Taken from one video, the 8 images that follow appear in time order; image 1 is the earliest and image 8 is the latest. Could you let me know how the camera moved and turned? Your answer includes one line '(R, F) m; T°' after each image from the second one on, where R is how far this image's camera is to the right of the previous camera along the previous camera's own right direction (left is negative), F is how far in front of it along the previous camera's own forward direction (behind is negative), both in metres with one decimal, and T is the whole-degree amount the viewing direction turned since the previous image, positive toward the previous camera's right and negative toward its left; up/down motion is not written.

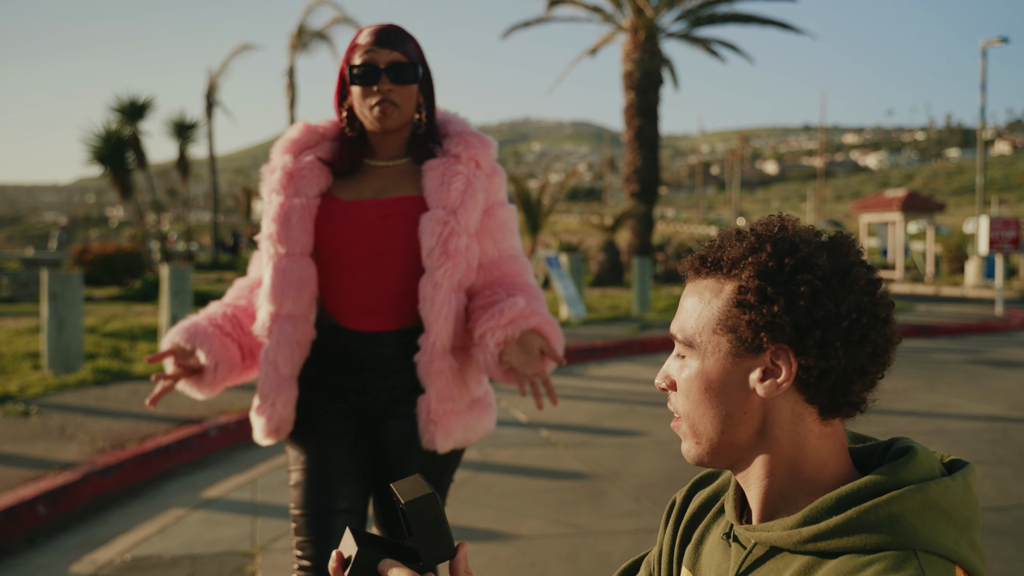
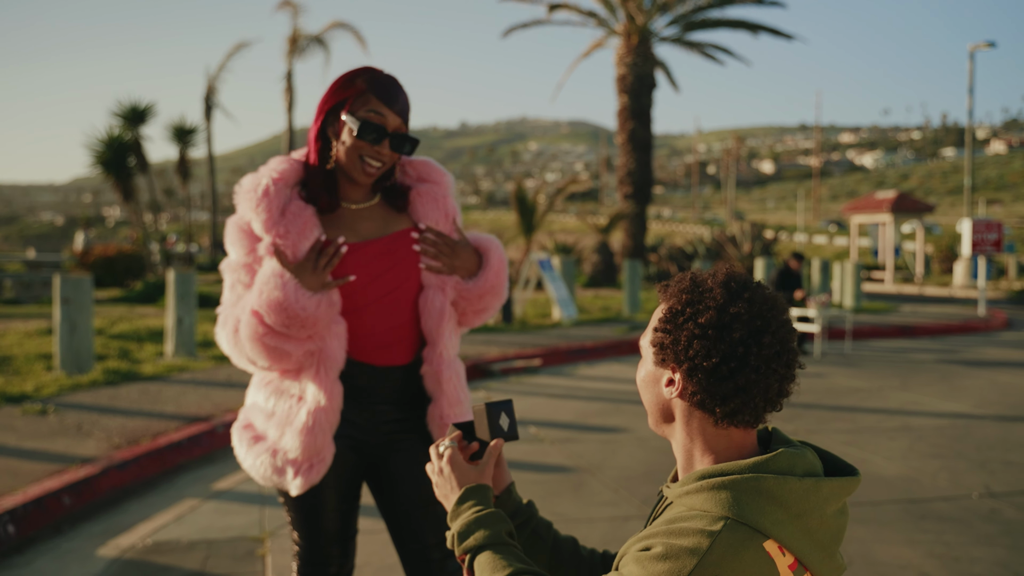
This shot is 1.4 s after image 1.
(+0.1, -0.4) m; 0°
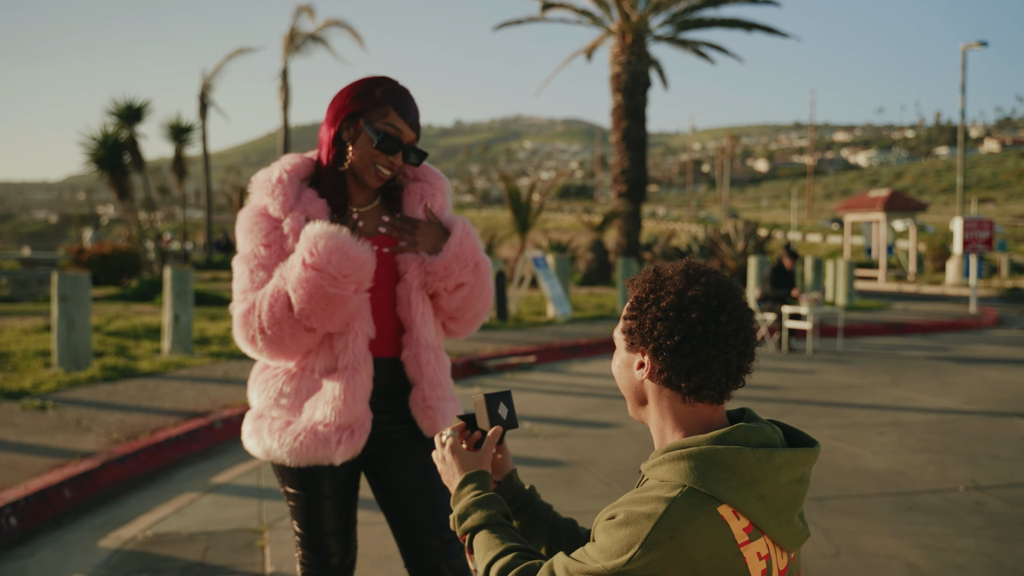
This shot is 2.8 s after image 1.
(0.0, -0.1) m; 0°
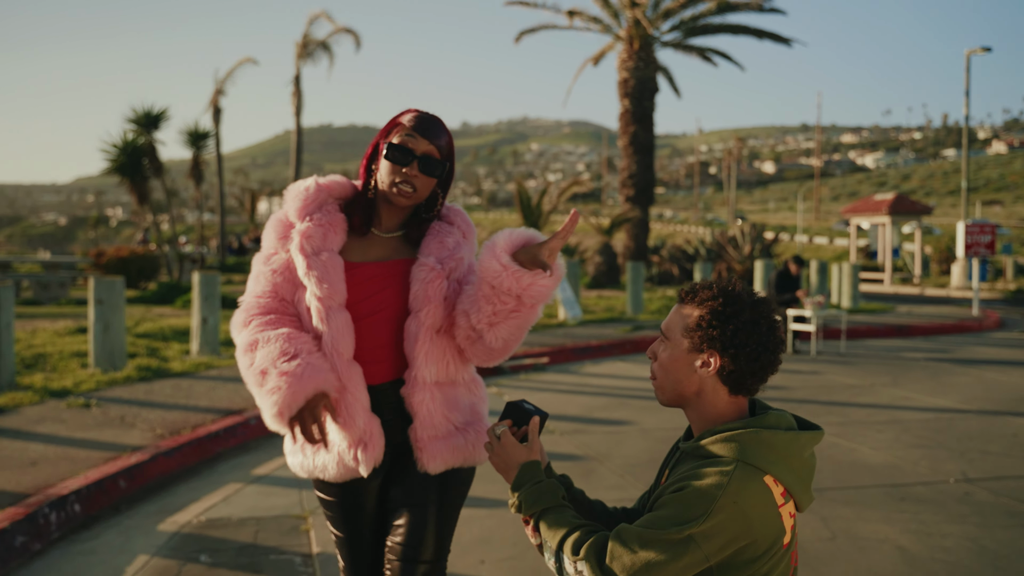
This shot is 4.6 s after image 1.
(-0.1, -0.4) m; 0°
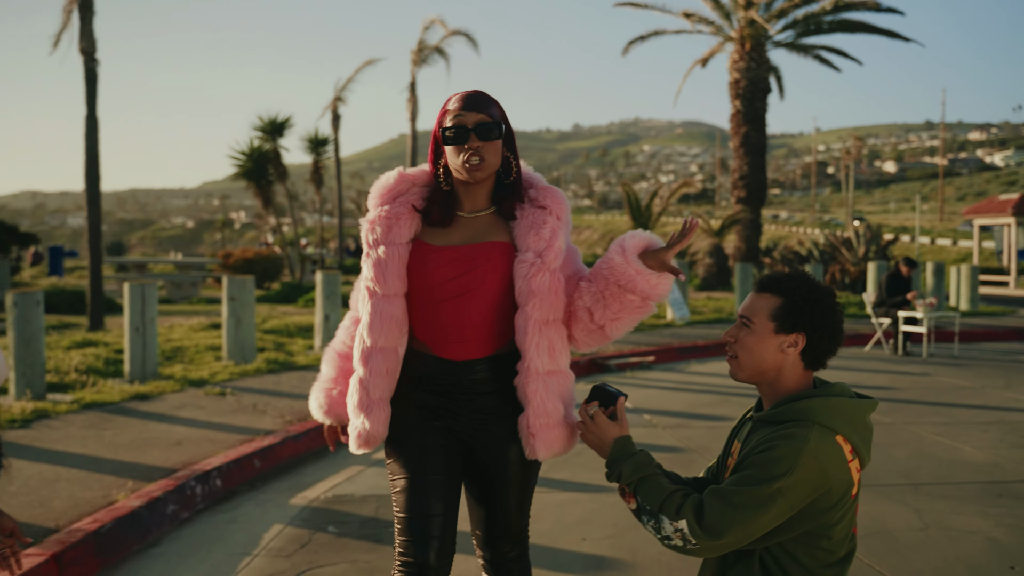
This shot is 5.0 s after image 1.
(+0.1, -0.3) m; -7°
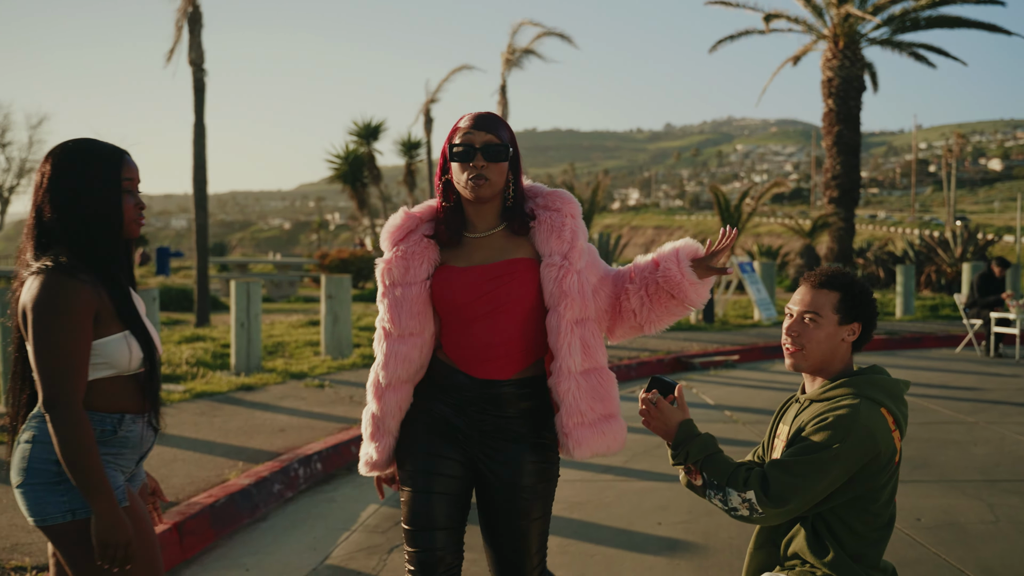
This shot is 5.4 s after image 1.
(0.0, -0.3) m; -6°
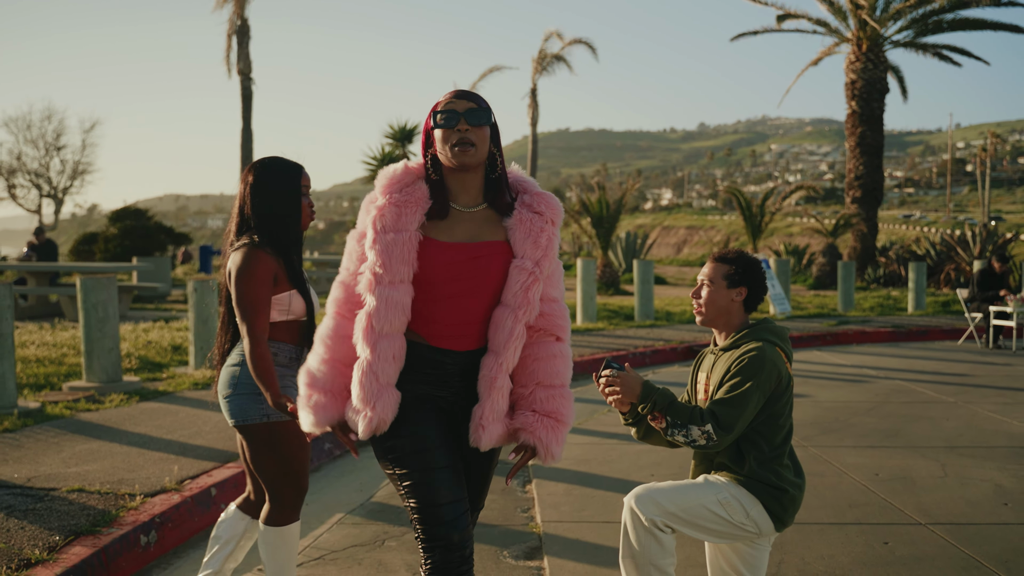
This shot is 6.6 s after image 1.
(+0.1, -0.8) m; -2°
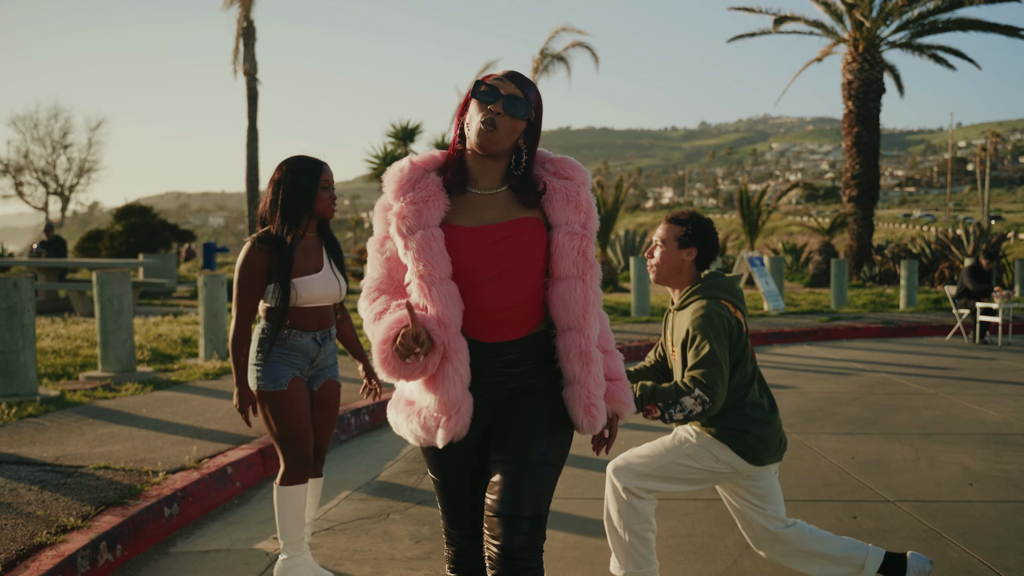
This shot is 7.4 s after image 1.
(0.0, -0.3) m; 0°
